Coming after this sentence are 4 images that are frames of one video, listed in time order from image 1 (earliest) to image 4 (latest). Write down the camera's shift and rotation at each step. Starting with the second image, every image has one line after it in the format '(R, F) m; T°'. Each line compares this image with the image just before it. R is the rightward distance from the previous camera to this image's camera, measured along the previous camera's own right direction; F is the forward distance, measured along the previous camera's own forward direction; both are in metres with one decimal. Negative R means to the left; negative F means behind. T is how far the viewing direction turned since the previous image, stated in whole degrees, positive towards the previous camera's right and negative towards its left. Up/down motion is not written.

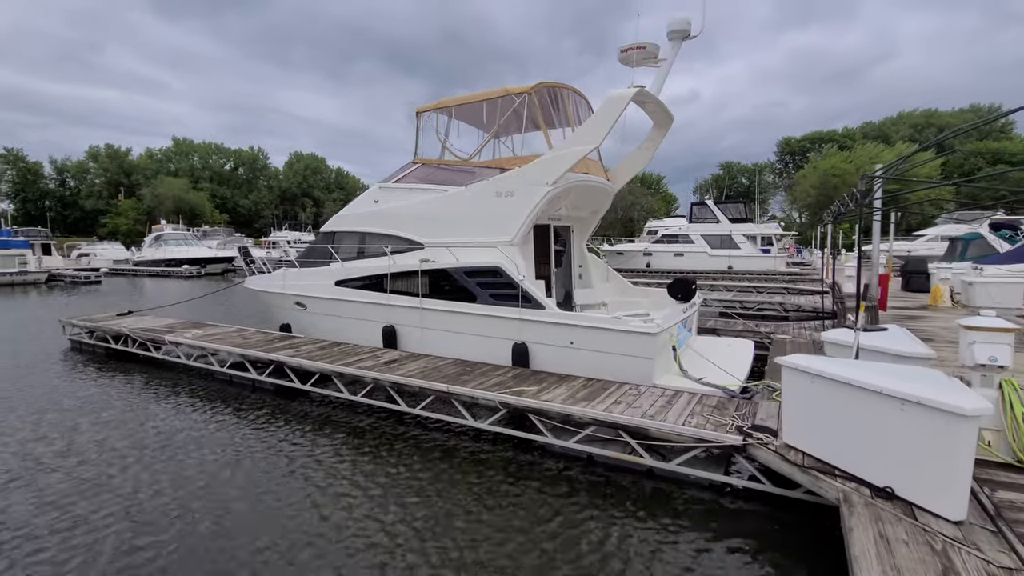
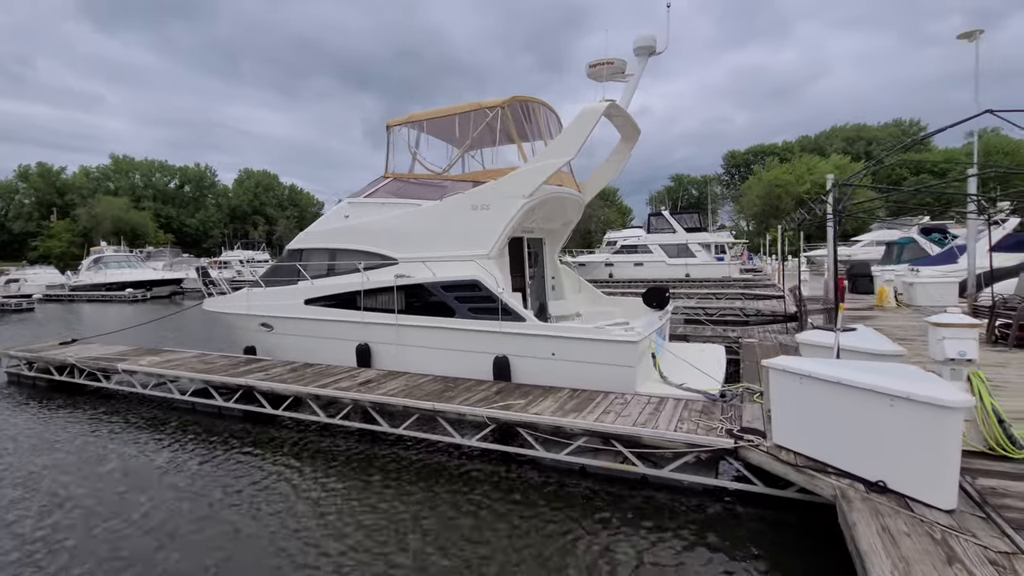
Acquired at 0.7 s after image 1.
(-0.2, 0.0) m; +5°
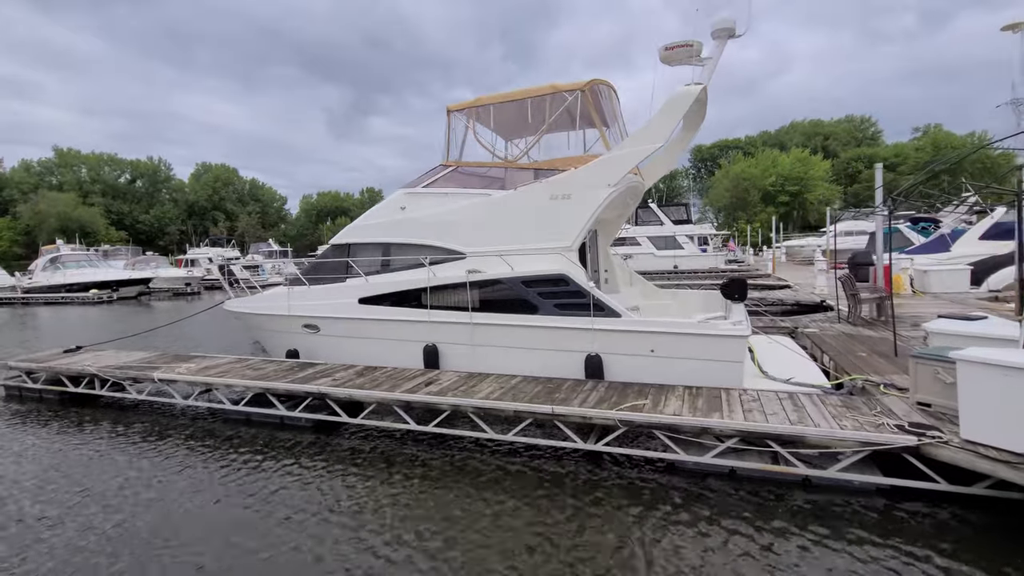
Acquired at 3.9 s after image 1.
(-1.5, +0.4) m; +4°
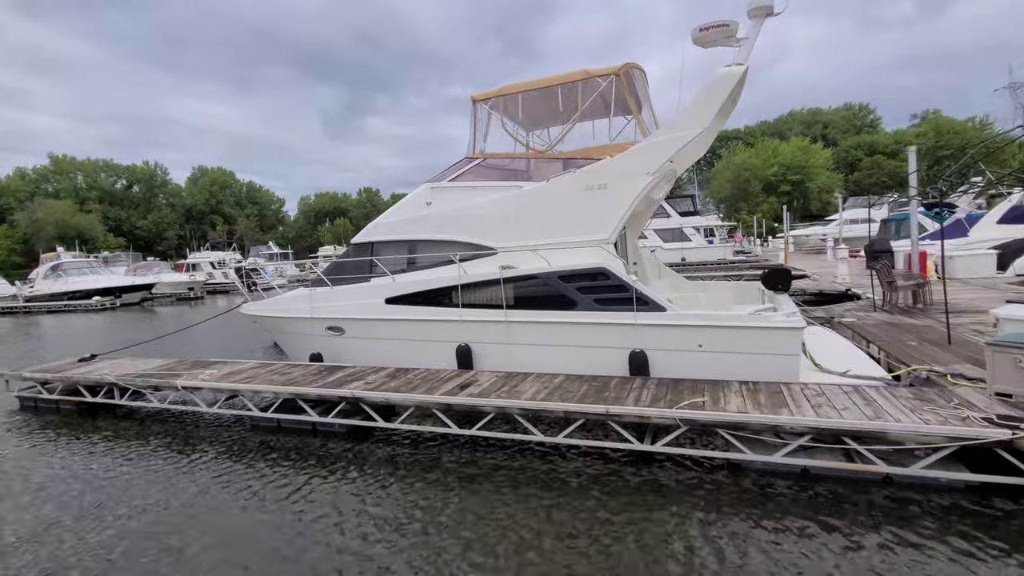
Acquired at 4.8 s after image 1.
(-0.5, +0.3) m; 0°
